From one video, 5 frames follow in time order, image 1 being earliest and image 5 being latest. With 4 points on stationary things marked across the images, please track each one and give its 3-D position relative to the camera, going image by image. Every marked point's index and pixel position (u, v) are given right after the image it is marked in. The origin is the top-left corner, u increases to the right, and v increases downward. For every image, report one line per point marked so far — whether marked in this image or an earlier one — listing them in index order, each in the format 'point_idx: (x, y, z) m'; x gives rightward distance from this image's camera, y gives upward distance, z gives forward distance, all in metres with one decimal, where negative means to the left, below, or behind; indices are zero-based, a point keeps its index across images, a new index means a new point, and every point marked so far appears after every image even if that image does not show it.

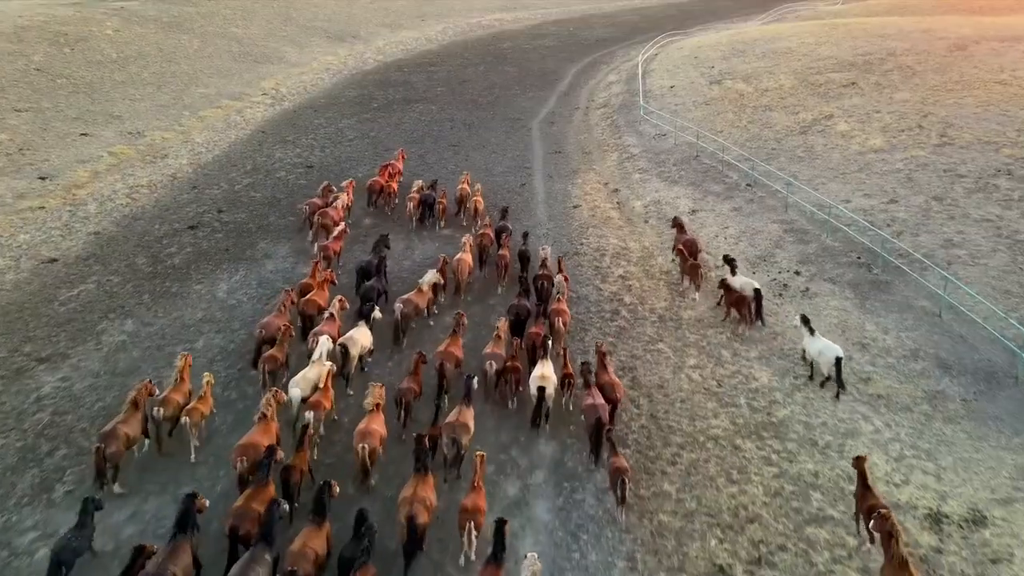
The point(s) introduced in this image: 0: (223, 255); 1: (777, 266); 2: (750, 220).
0: (-7.9, +0.9, +18.5) m
1: (+6.4, +0.5, +16.6) m
2: (+6.6, +1.8, +19.0) m
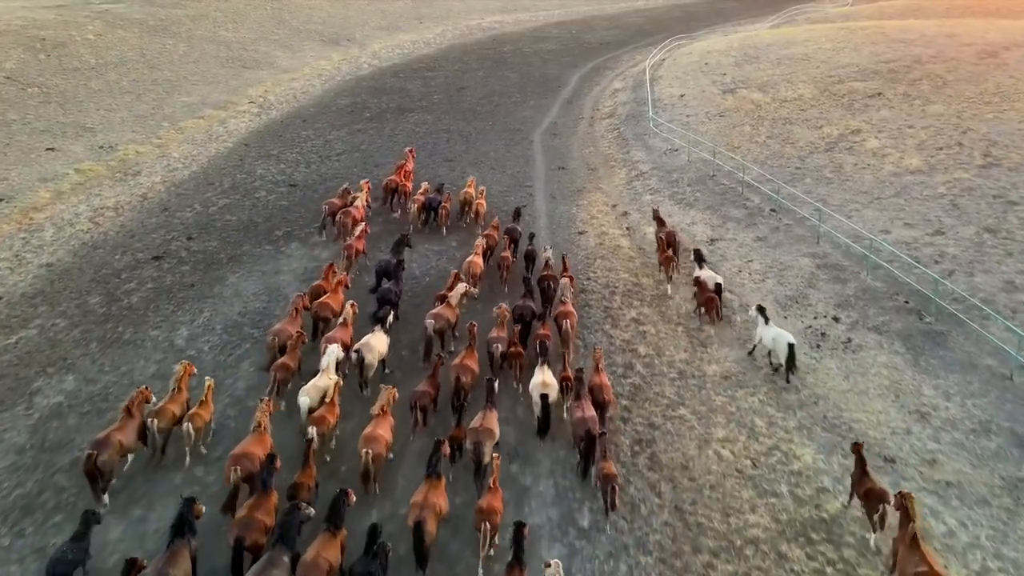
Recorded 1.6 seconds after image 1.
0: (-7.9, -0.1, +16.6) m
1: (+6.4, -0.5, +14.6) m
2: (+6.6, +0.8, +17.0) m
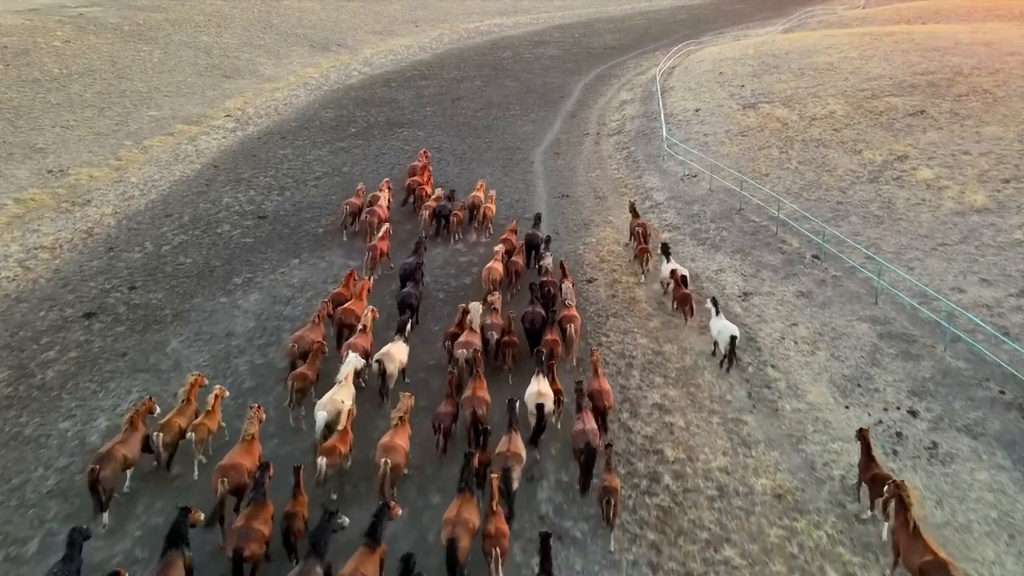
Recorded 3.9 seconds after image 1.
0: (-8.0, -1.5, +13.7) m
1: (+6.3, -1.9, +11.8) m
2: (+6.5, -0.6, +14.1) m
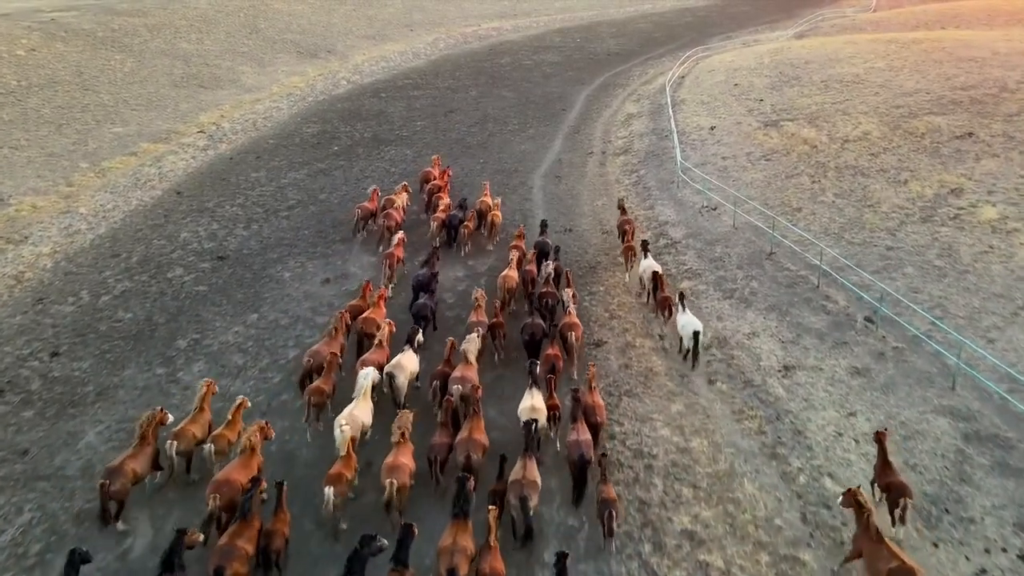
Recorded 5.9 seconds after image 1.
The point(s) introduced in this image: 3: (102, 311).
0: (-8.1, -2.9, +11.1) m
1: (+6.2, -3.3, +9.1) m
2: (+6.4, -1.9, +11.5) m
3: (-9.5, -0.5, +15.8) m
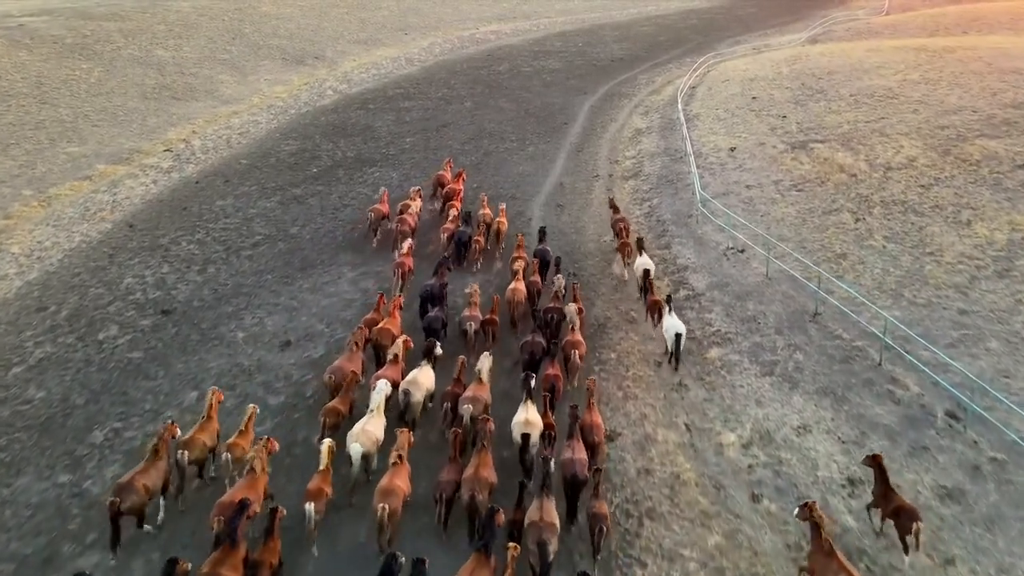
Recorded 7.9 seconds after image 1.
0: (-8.2, -4.3, +8.3) m
1: (+6.0, -4.6, +6.3) m
2: (+6.2, -3.3, +8.7) m
3: (-9.6, -1.9, +13.1) m
